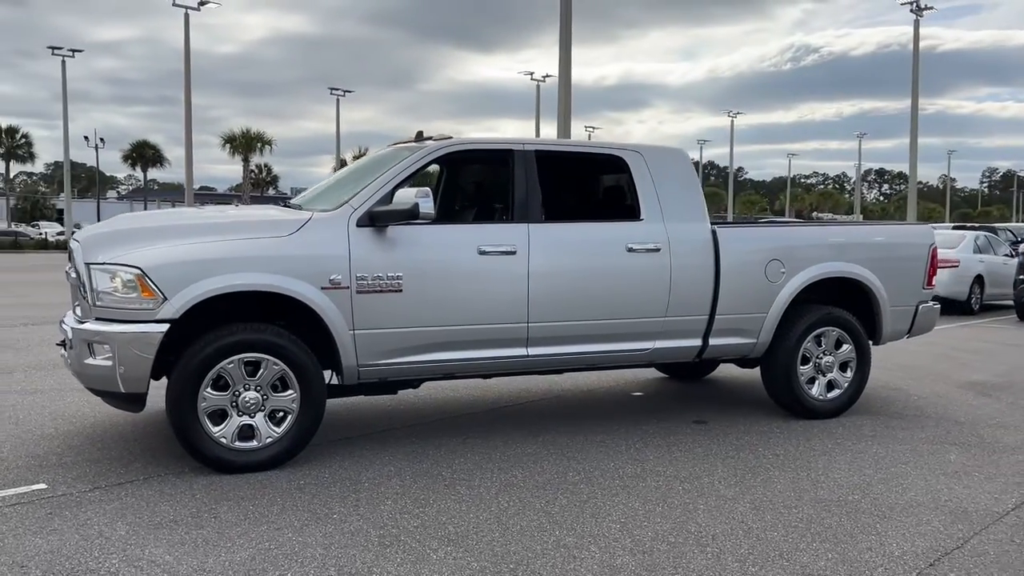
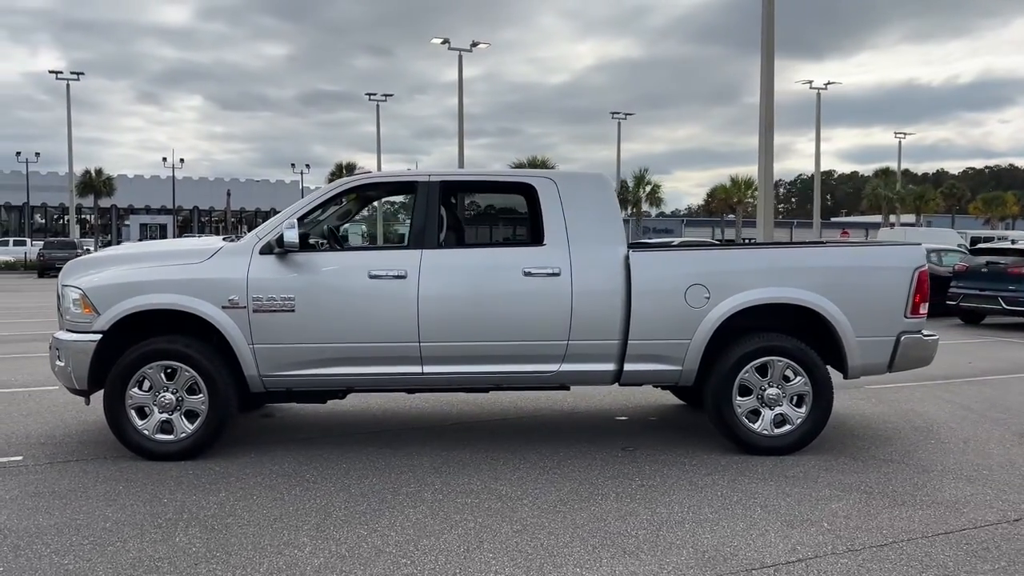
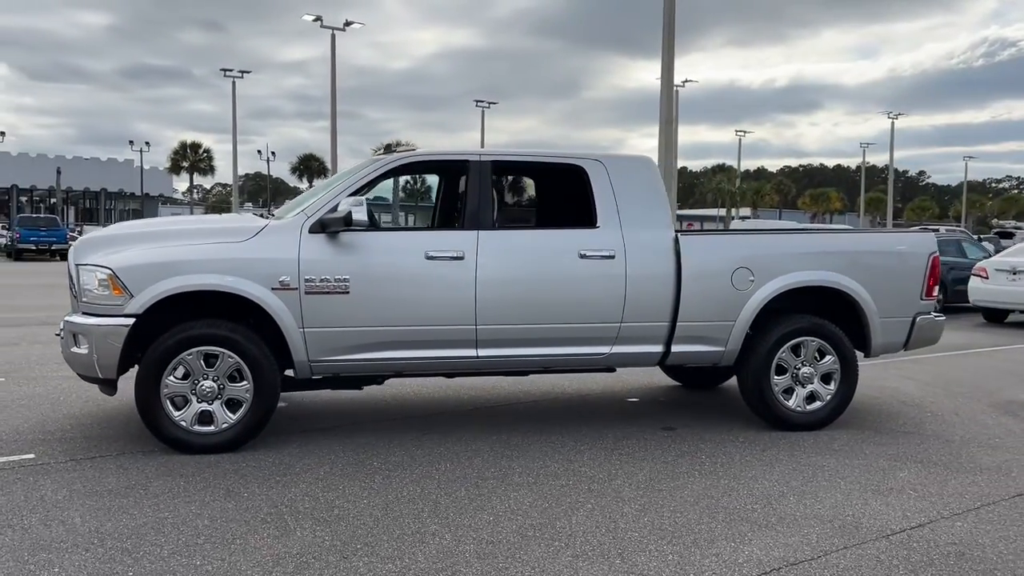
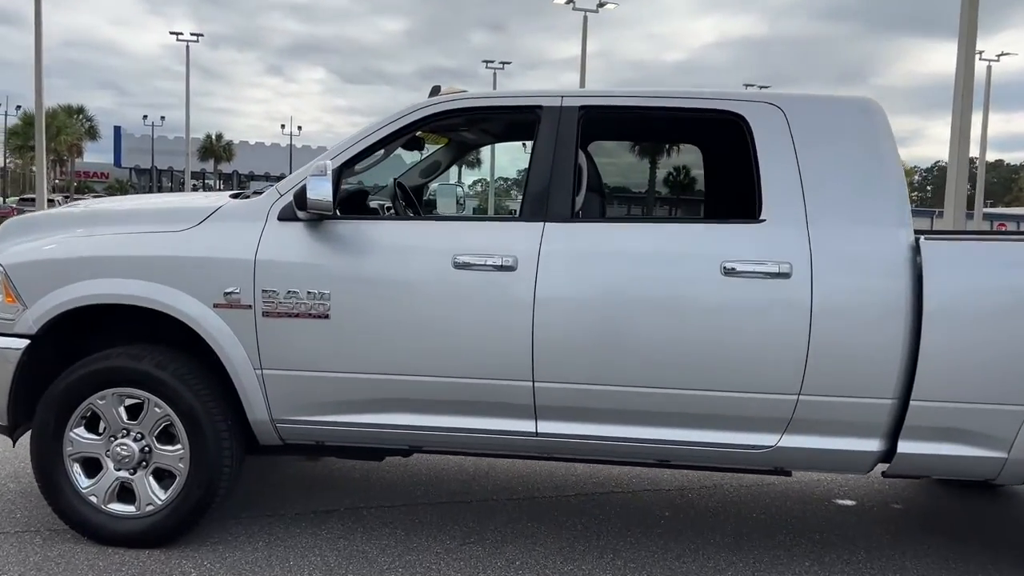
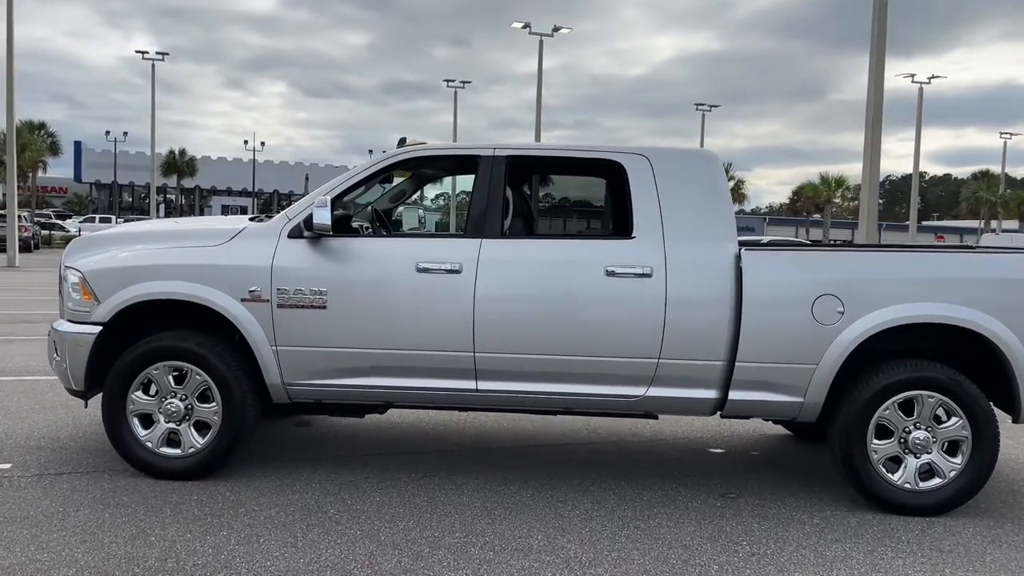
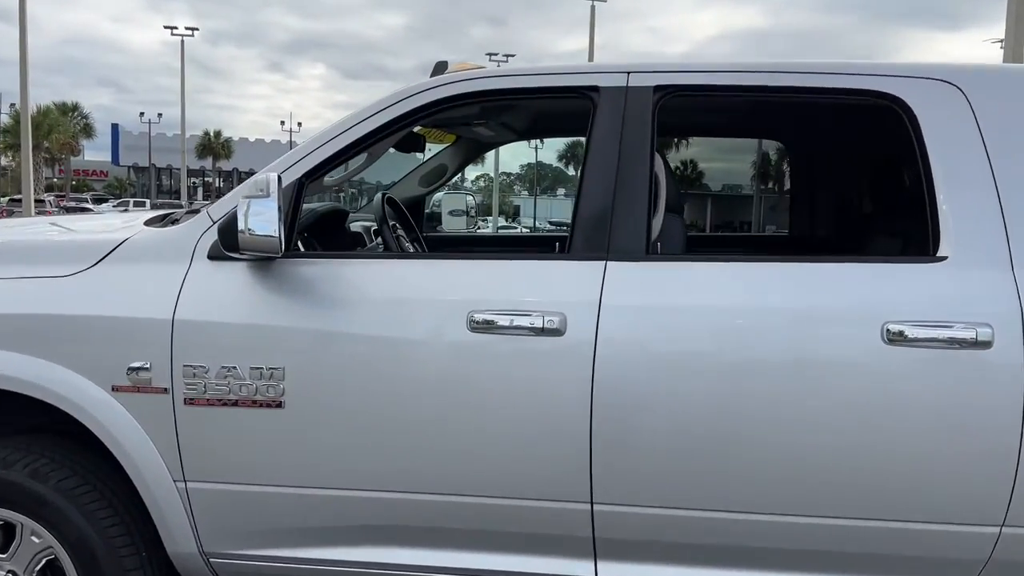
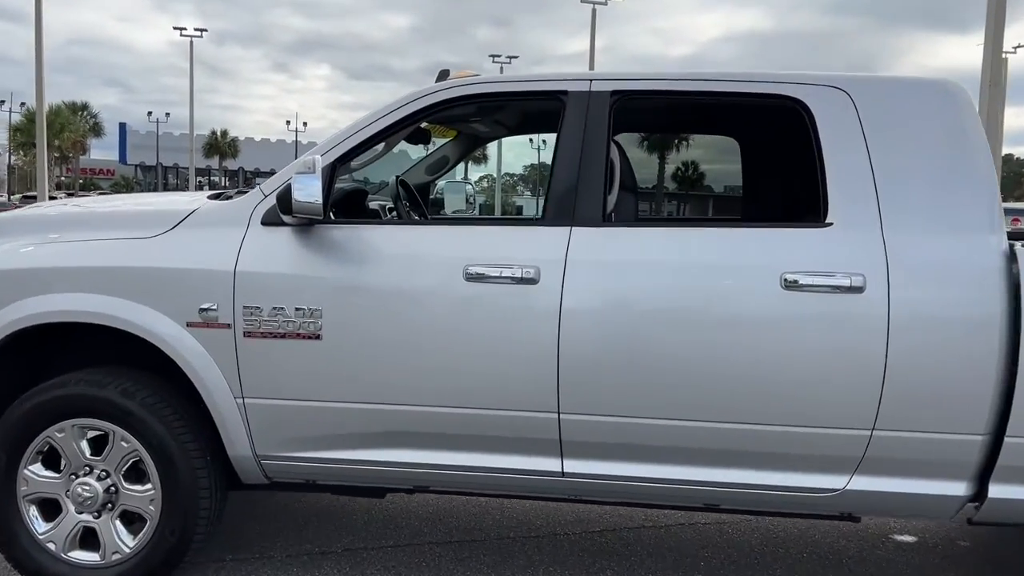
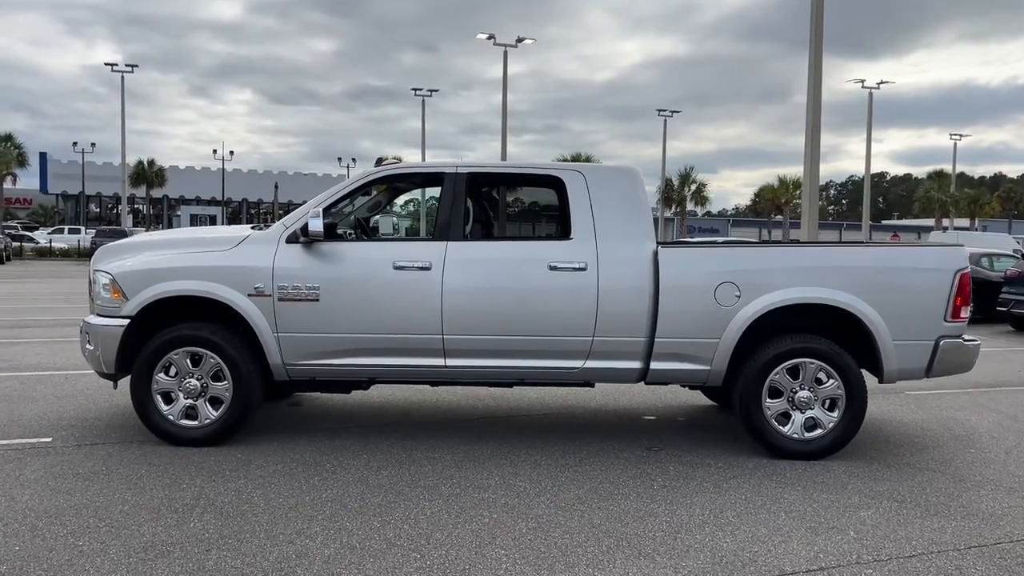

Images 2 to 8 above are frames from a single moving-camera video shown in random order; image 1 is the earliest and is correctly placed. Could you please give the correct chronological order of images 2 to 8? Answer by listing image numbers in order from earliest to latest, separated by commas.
3, 2, 8, 5, 4, 7, 6
